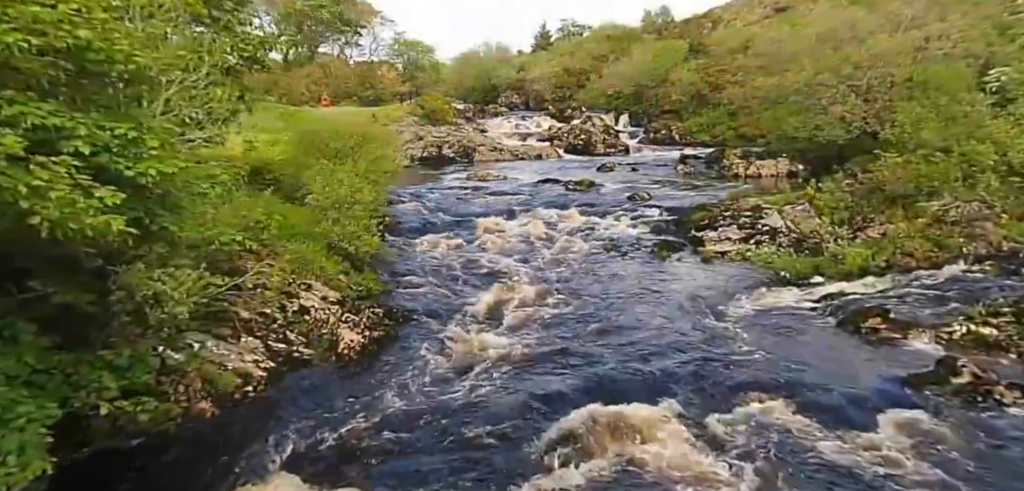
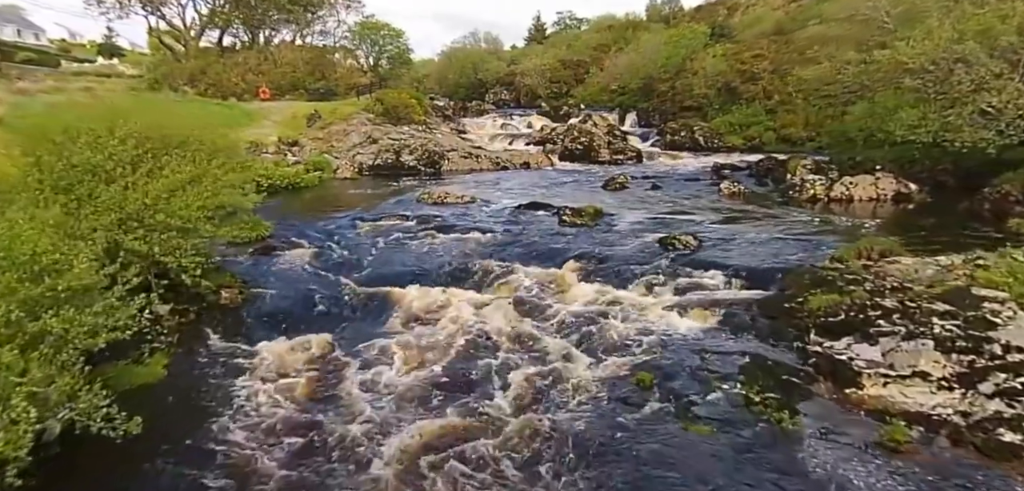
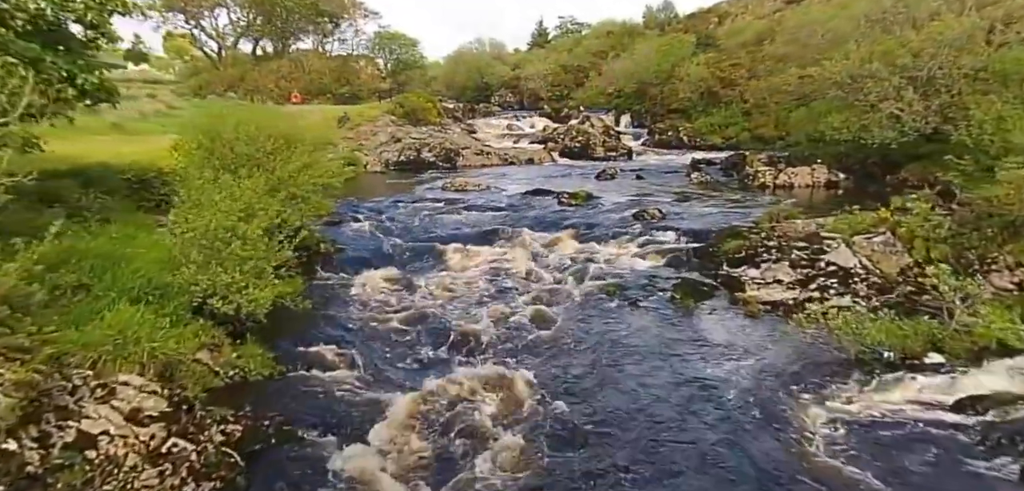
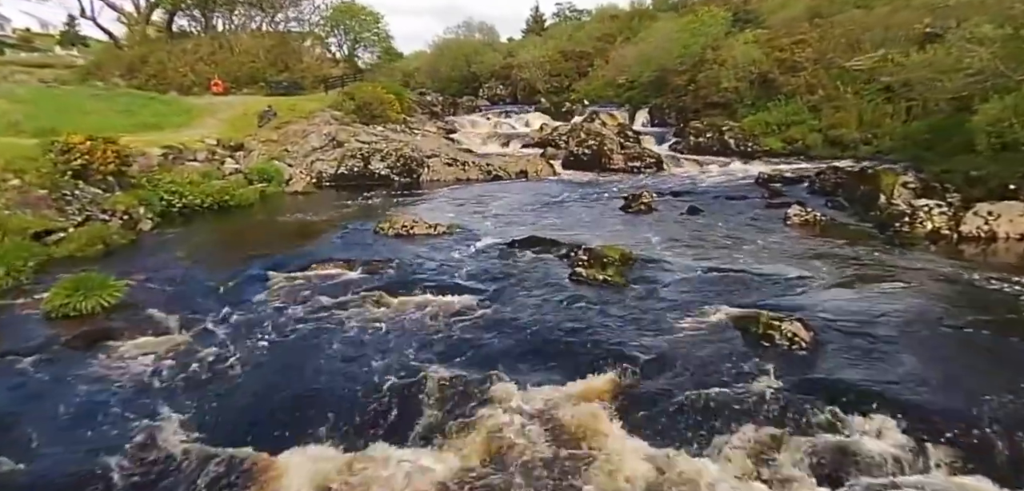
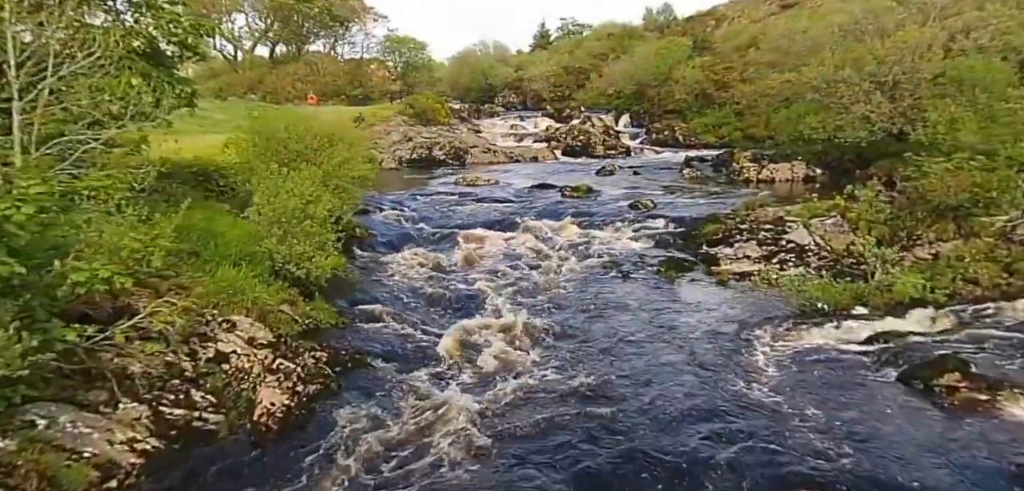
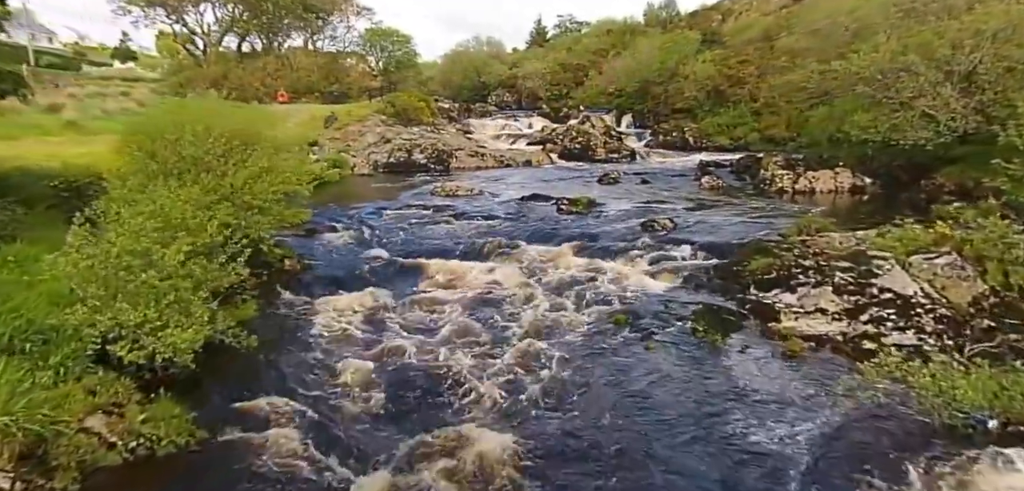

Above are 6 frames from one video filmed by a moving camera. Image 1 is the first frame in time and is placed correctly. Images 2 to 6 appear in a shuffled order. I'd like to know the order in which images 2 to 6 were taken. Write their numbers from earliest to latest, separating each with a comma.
5, 3, 6, 2, 4
